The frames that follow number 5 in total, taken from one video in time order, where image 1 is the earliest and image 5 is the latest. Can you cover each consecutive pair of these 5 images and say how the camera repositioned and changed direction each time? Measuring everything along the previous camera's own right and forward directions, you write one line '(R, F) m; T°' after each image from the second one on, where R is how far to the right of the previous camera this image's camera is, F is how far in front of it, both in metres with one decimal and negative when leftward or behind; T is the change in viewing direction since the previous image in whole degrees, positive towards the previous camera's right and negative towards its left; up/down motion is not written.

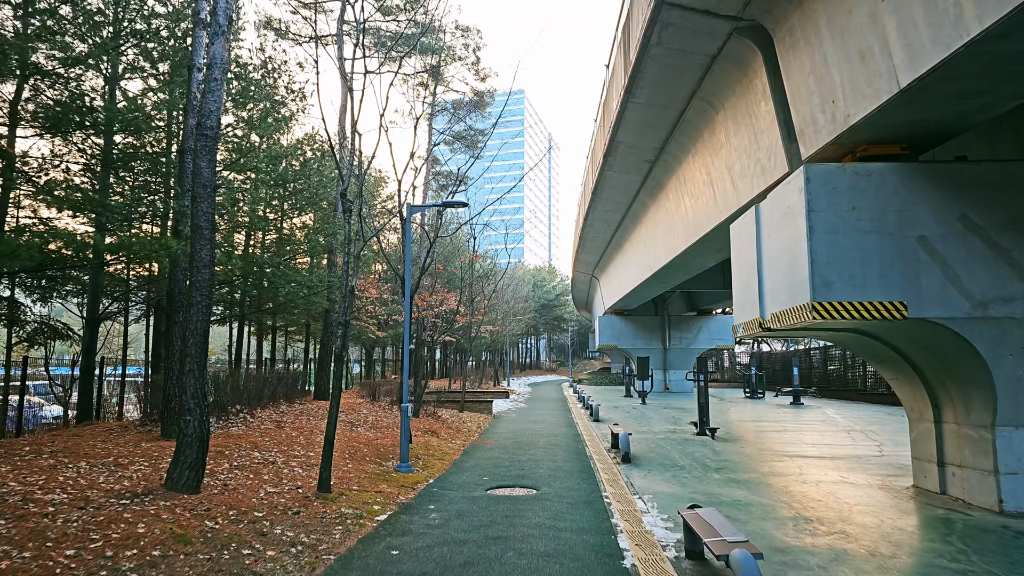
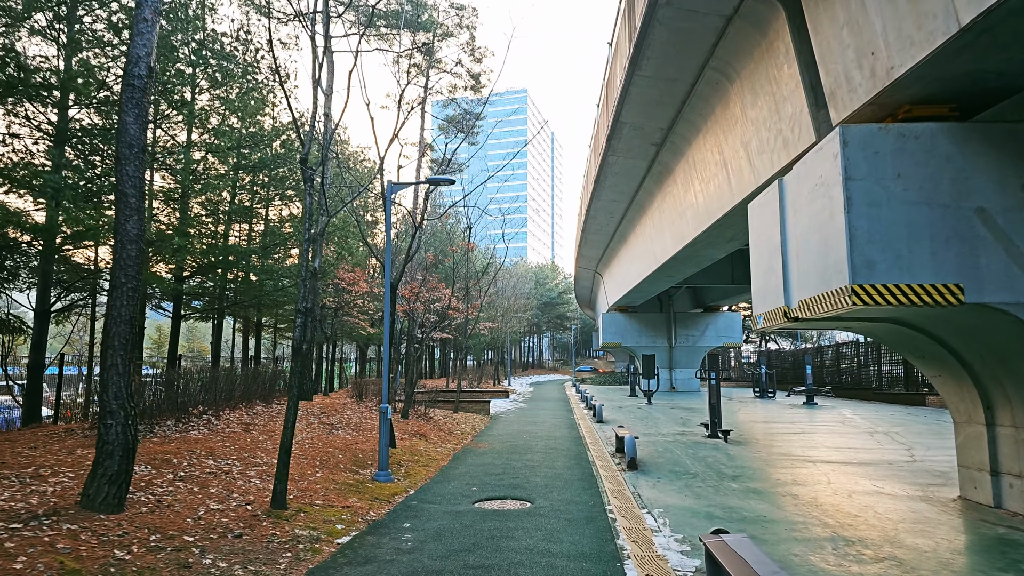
(+0.1, +0.8) m; 0°
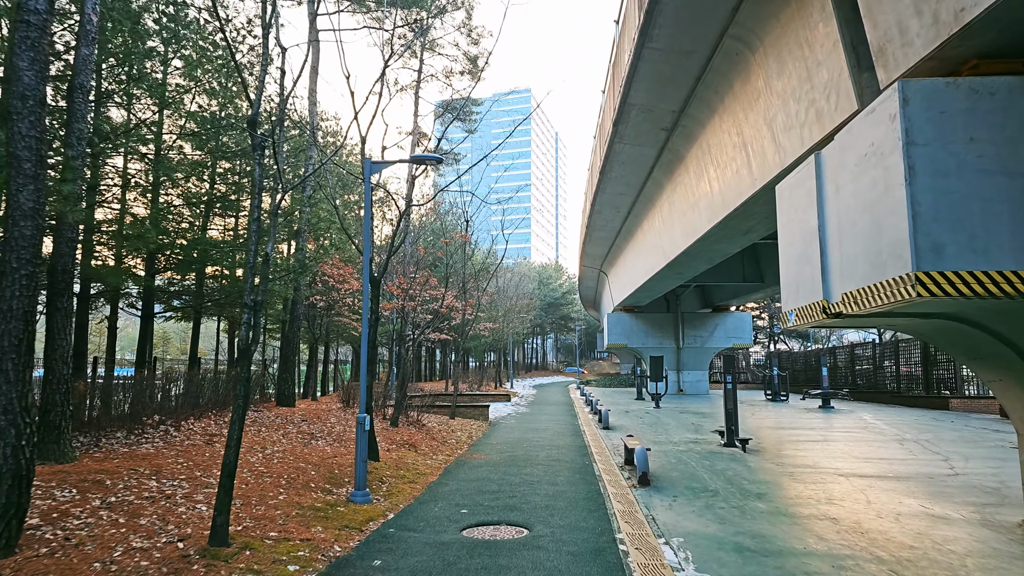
(+0.1, +0.9) m; 0°
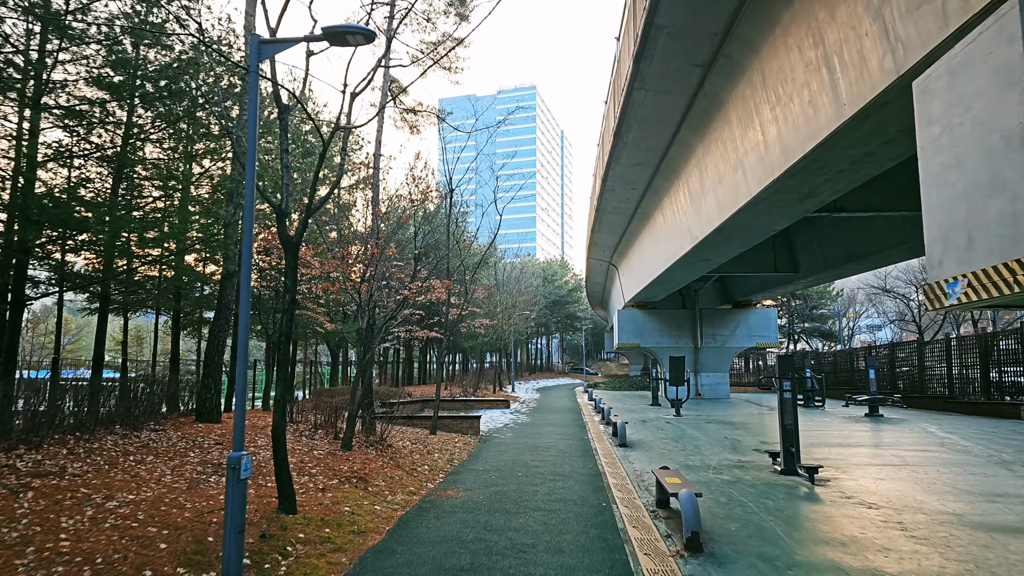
(+0.2, +2.4) m; 0°
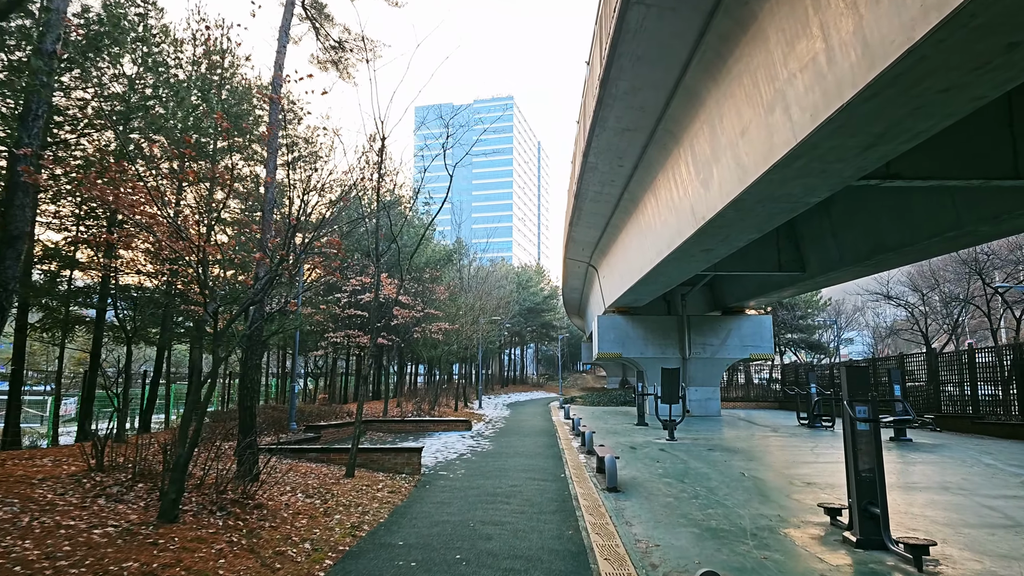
(+0.3, +2.7) m; +2°
